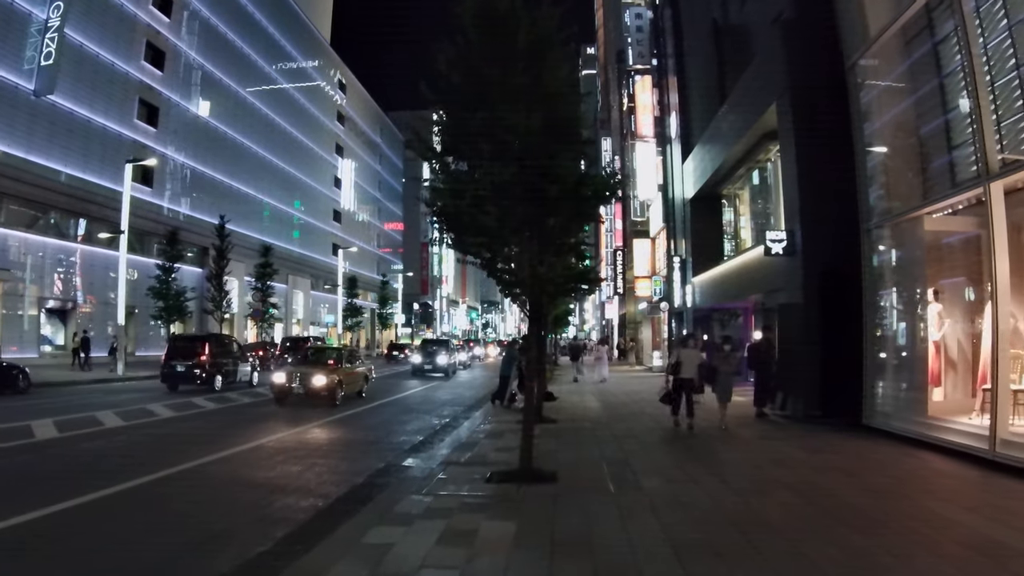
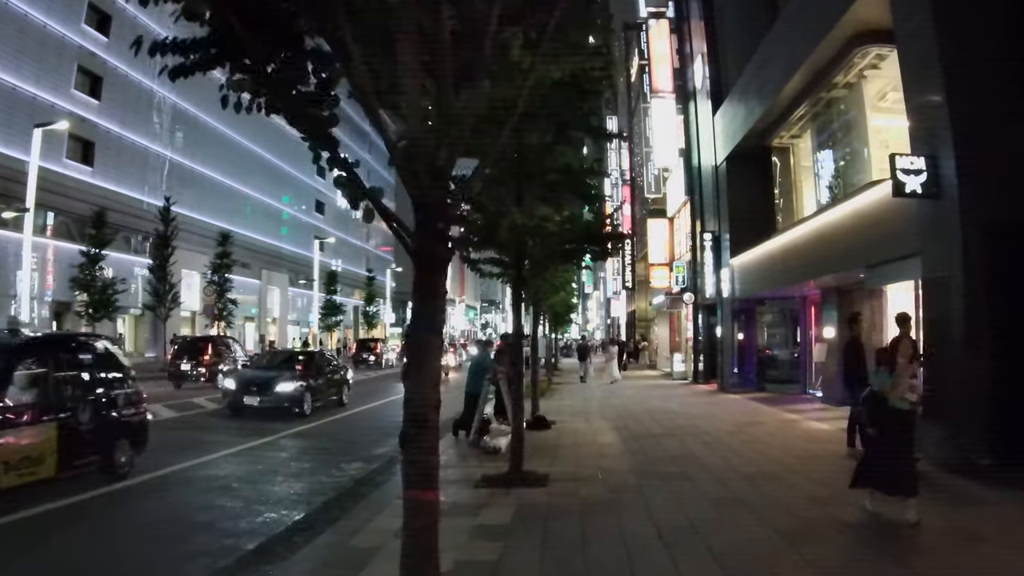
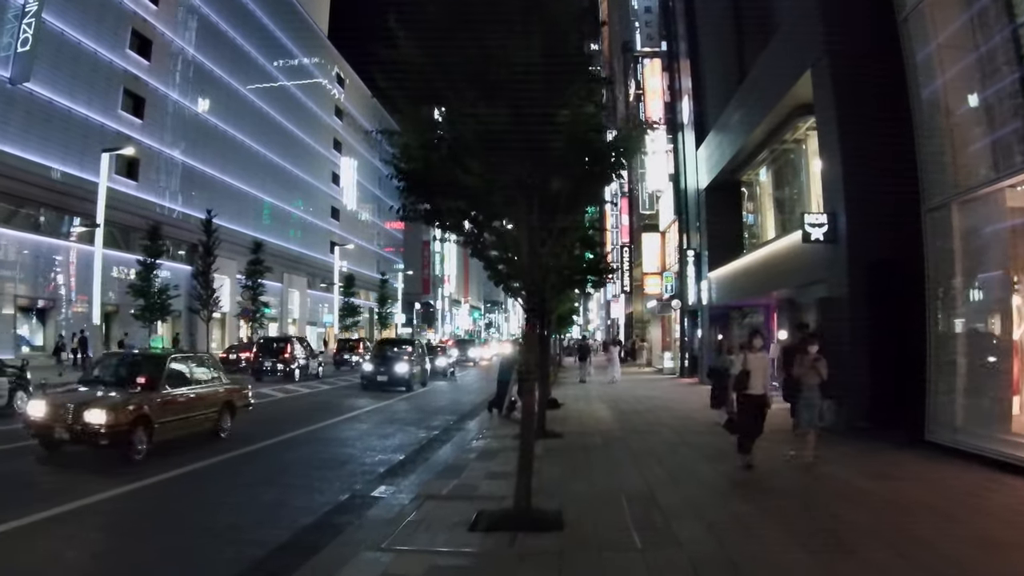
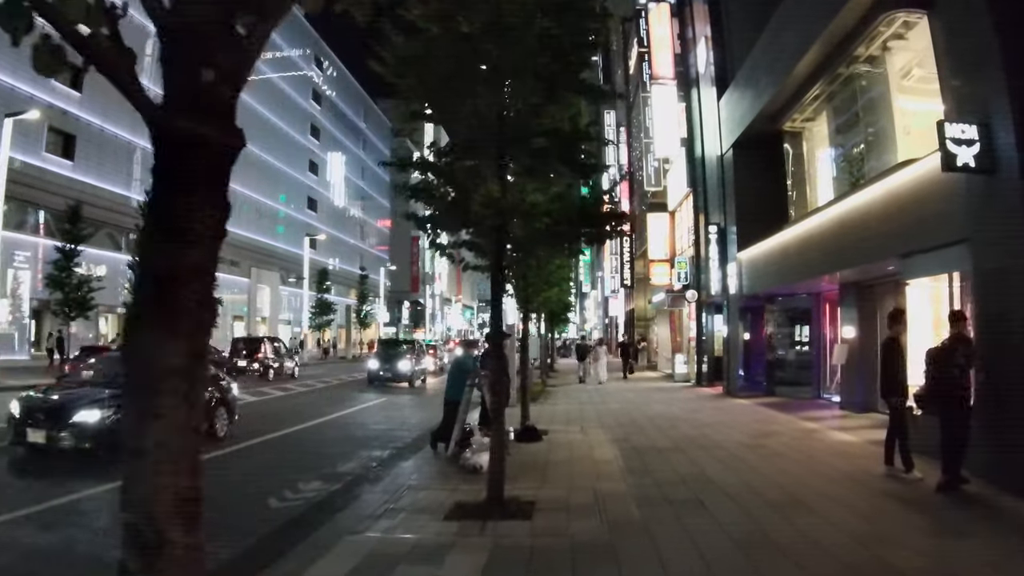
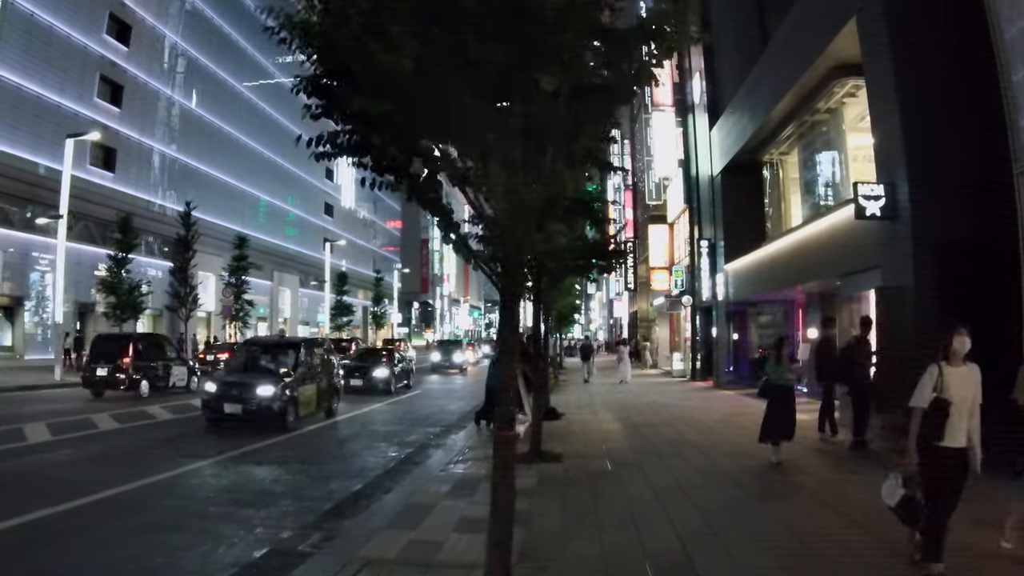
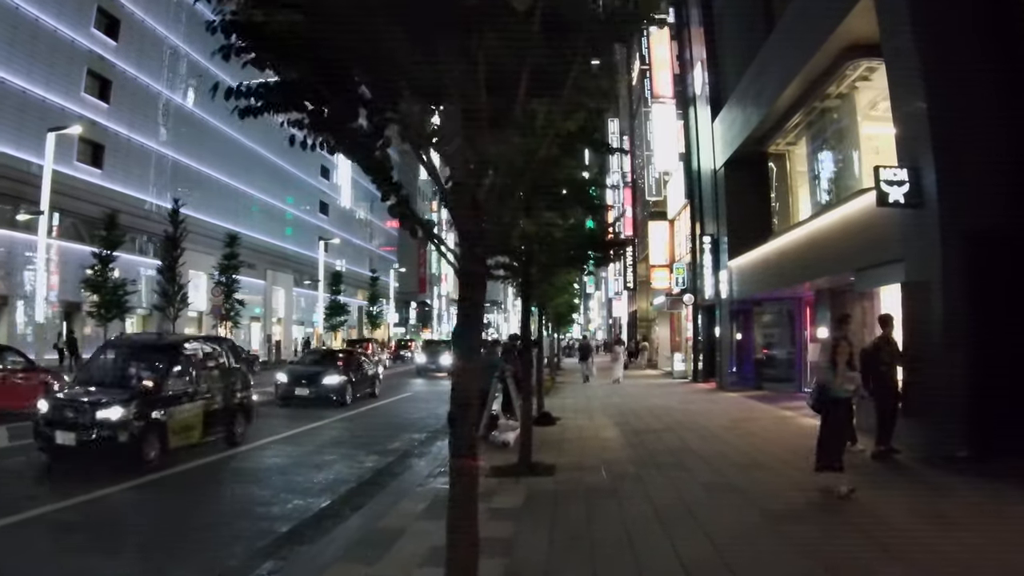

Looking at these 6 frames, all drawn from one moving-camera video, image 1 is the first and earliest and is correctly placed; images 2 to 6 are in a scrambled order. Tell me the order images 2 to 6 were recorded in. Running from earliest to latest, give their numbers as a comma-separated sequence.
3, 5, 6, 2, 4
